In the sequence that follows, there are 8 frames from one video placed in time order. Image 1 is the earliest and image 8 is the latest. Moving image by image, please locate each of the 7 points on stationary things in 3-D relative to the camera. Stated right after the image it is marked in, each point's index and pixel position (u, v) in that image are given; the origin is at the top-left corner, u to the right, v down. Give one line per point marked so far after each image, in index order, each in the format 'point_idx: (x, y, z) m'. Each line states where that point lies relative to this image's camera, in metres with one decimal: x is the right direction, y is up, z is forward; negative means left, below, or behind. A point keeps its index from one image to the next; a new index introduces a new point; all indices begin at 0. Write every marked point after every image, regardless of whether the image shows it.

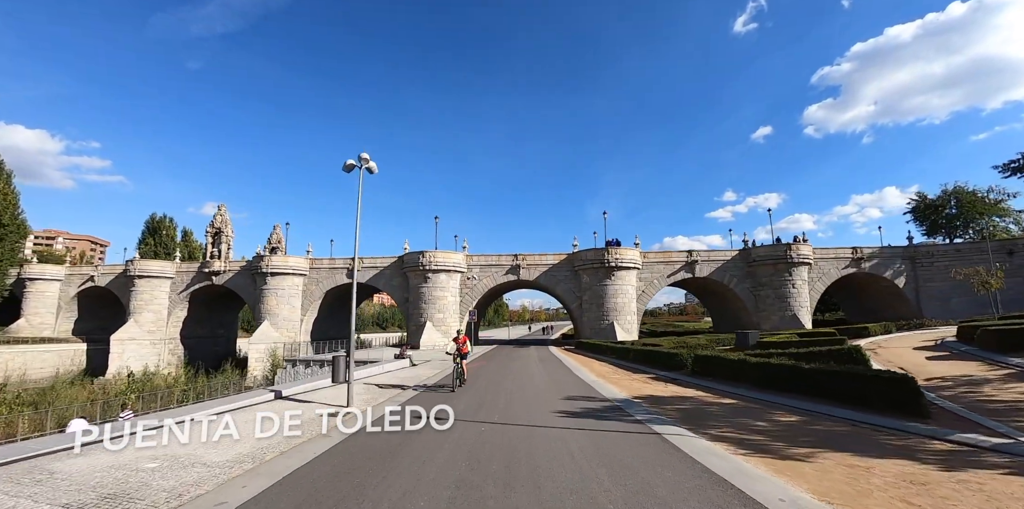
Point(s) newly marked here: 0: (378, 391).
0: (-3.7, -3.8, +13.5) m
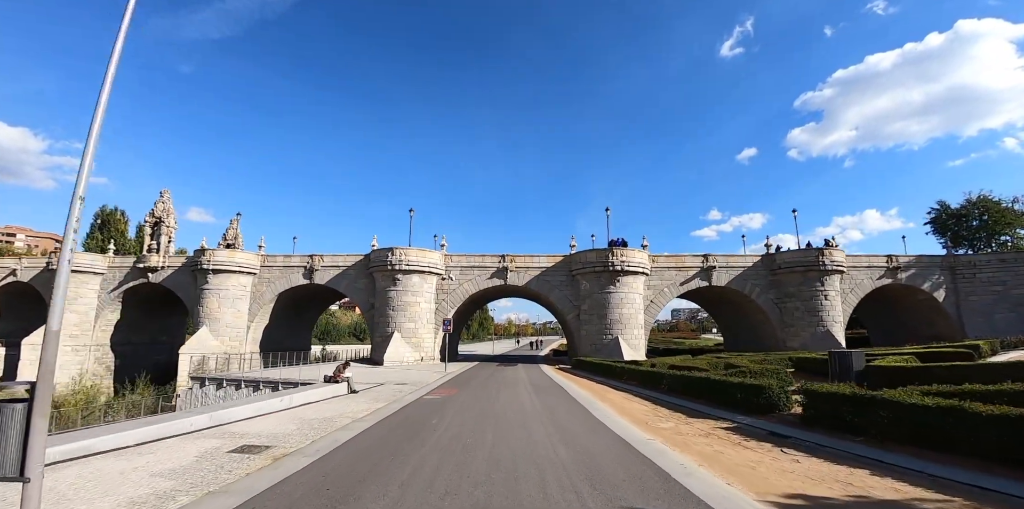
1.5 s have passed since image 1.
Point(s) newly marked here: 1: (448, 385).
0: (-4.0, -2.9, +6.9) m
1: (-2.3, -4.7, +17.1) m
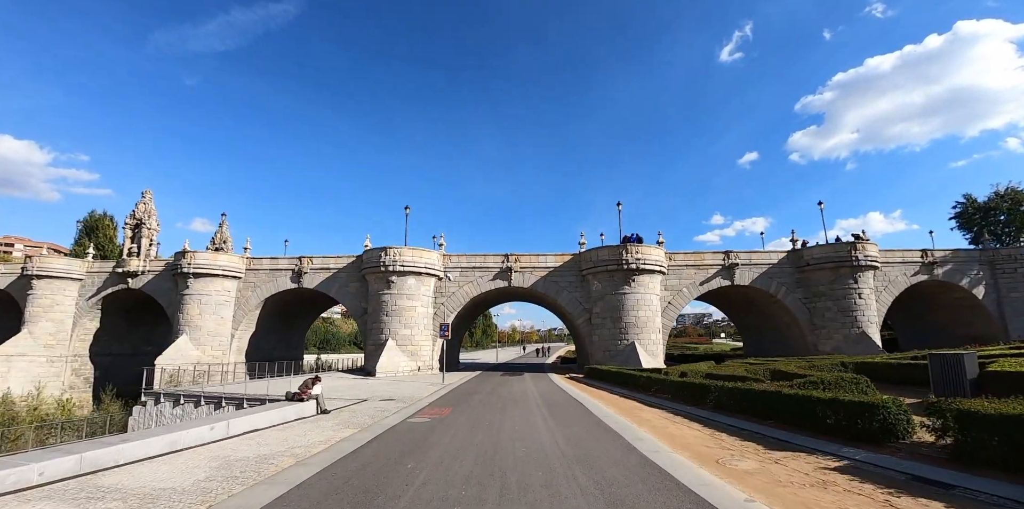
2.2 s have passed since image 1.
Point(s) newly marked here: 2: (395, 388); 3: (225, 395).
0: (-3.9, -2.4, +4.0) m
1: (-2.1, -4.4, +14.2) m
2: (-4.8, -5.5, +19.7) m
3: (-10.1, -4.9, +16.8) m
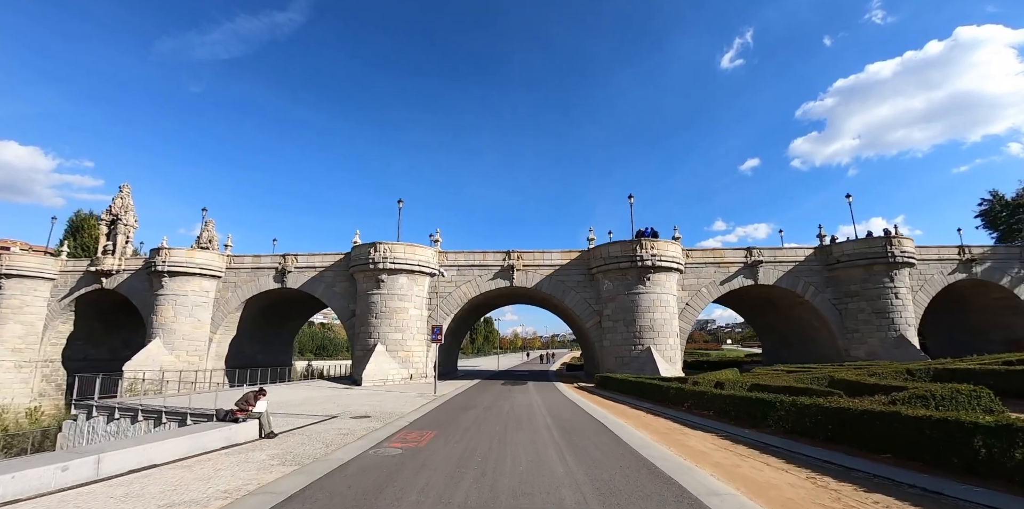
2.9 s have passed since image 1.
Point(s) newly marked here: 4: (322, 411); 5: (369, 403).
0: (-3.9, -1.9, +1.2) m
1: (-2.0, -3.9, +11.3) m
2: (-4.7, -5.1, +16.9) m
3: (-10.0, -4.5, +14.0) m
4: (-5.6, -4.6, +14.1) m
5: (-4.7, -4.9, +16.0) m
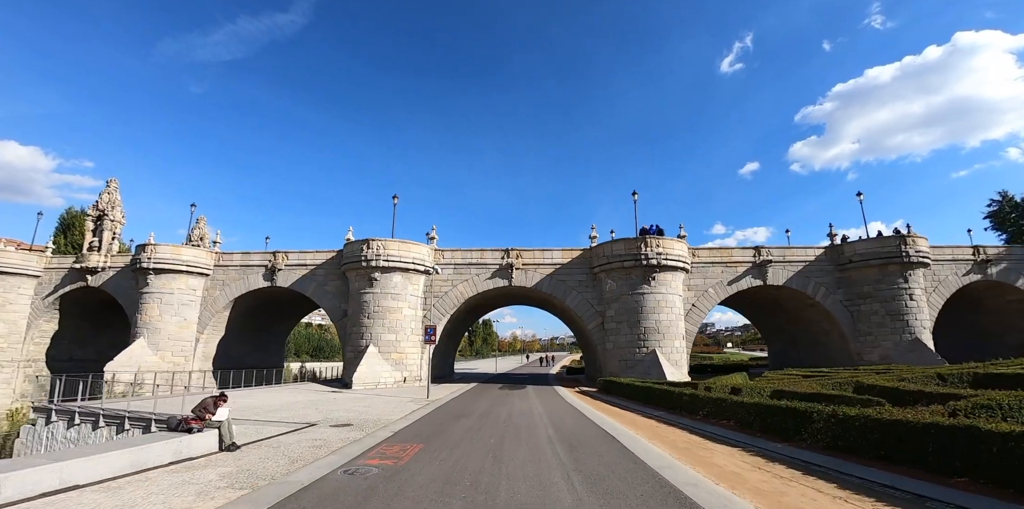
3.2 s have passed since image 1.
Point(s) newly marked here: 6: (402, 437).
0: (-3.9, -1.6, 0.0) m
1: (-2.1, -3.7, +10.1) m
2: (-4.8, -4.9, +15.6) m
3: (-10.1, -4.2, +12.7) m
4: (-5.6, -4.4, +12.9) m
5: (-4.8, -4.7, +14.7) m
6: (-2.1, -3.5, +9.3) m
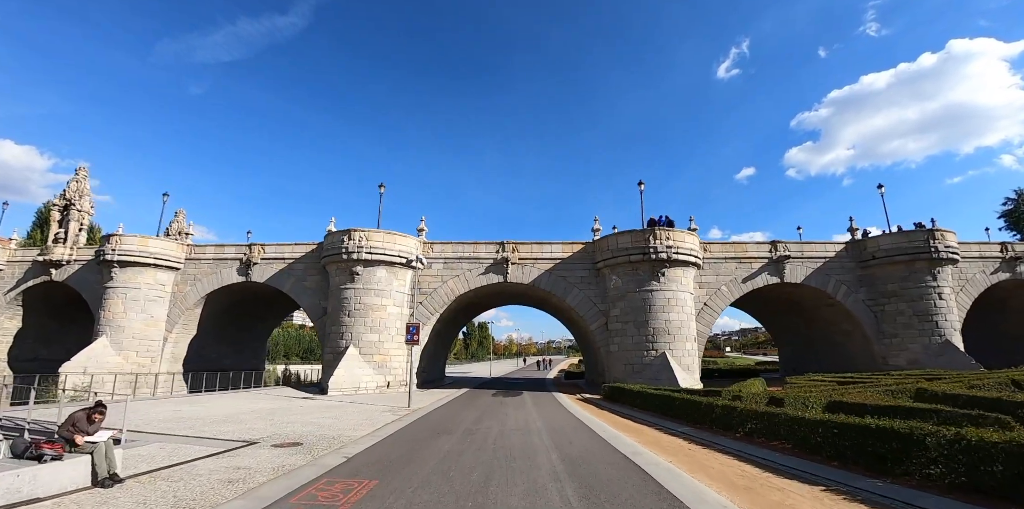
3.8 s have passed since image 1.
0: (-3.9, -1.0, -2.4) m
1: (-2.2, -3.2, +7.7) m
2: (-5.0, -4.4, +13.2) m
3: (-10.2, -3.7, +10.3) m
4: (-5.8, -3.9, +10.5) m
5: (-5.0, -4.2, +12.3) m
6: (-2.2, -3.0, +6.9) m
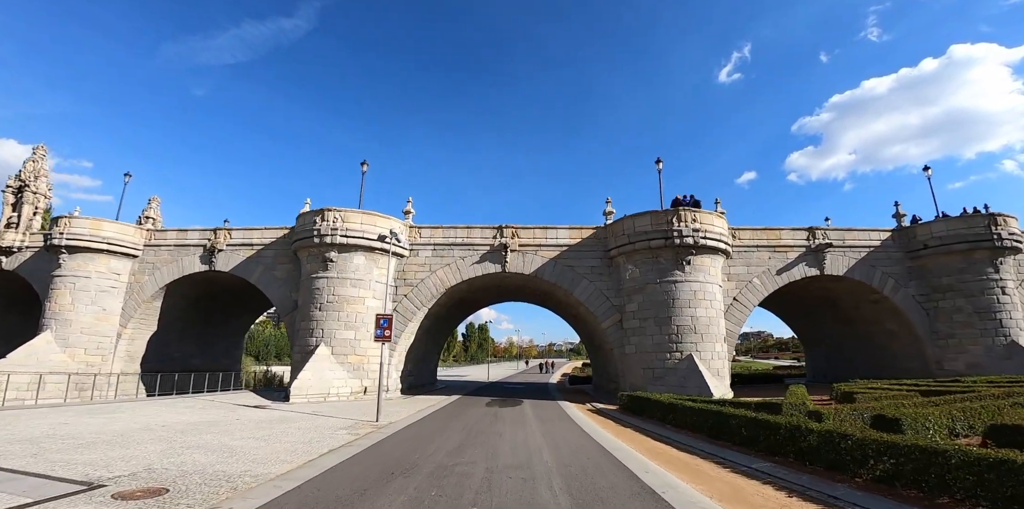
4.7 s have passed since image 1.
0: (-4.0, -0.2, -5.9) m
1: (-2.2, -2.4, +4.3) m
2: (-5.0, -3.7, +9.7) m
3: (-10.3, -2.9, +6.8) m
4: (-5.9, -3.1, +7.0) m
5: (-5.0, -3.5, +8.9) m
6: (-2.3, -2.2, +3.4) m
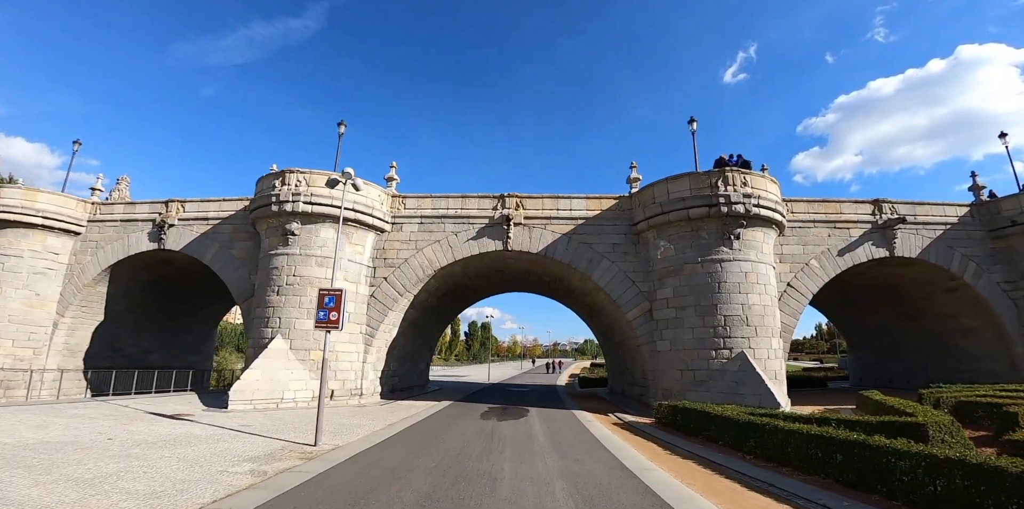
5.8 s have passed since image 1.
0: (-4.1, +0.8, -9.9) m
1: (-2.2, -1.5, +0.3) m
2: (-5.0, -2.7, +5.8) m
3: (-10.3, -1.9, +2.9) m
4: (-5.8, -2.1, +3.1) m
5: (-5.0, -2.5, +4.9) m
6: (-2.3, -1.3, -0.6) m
